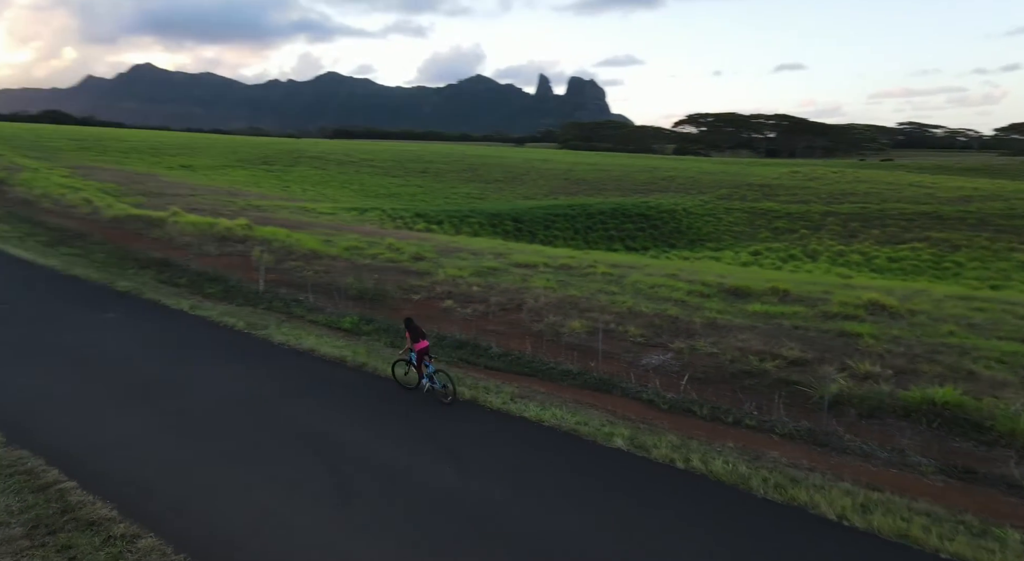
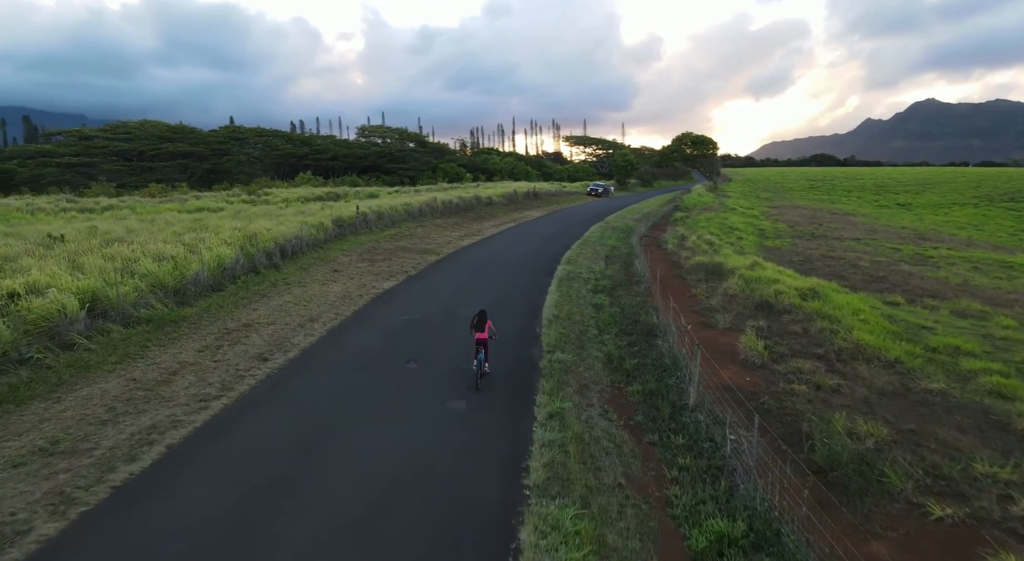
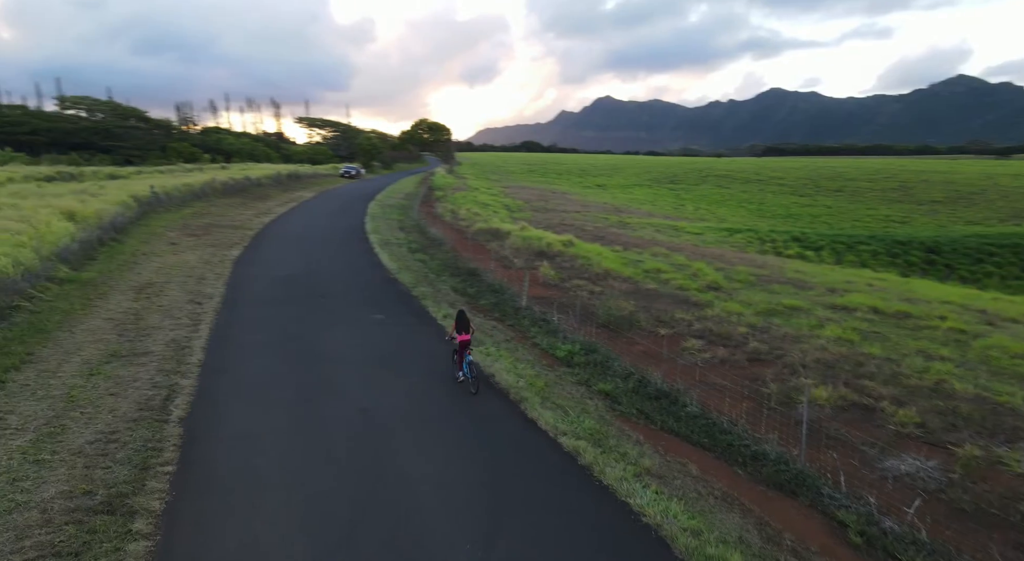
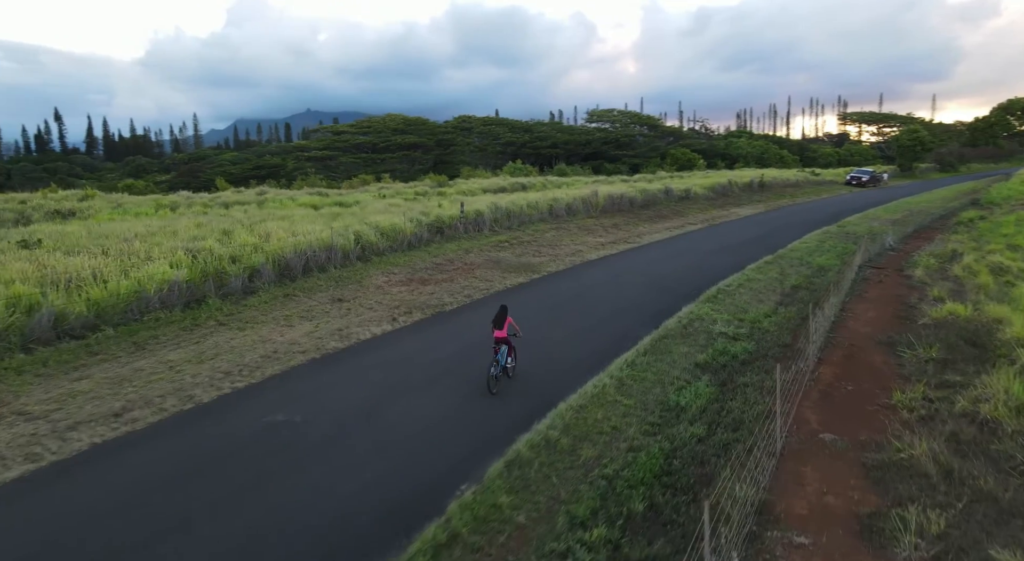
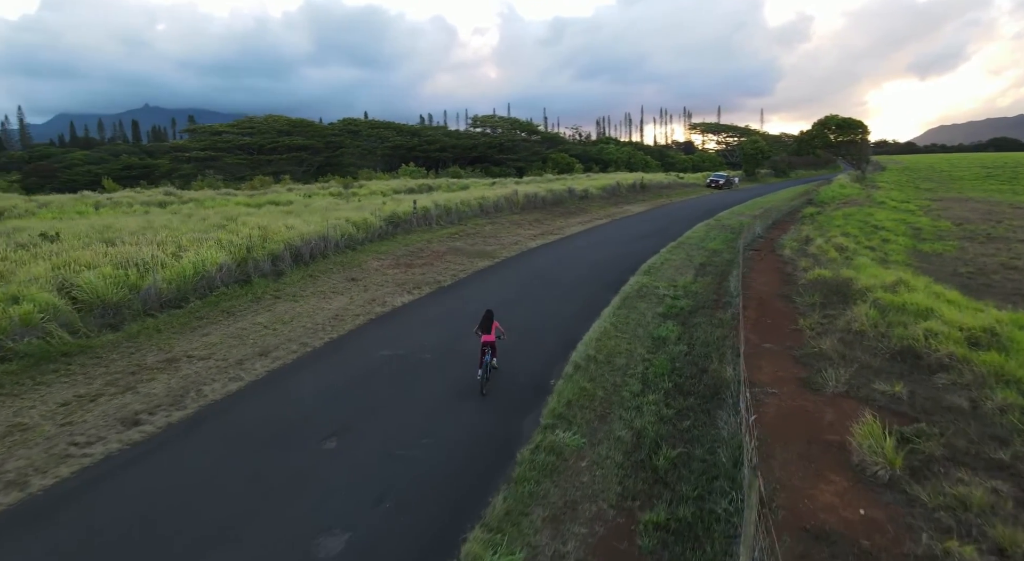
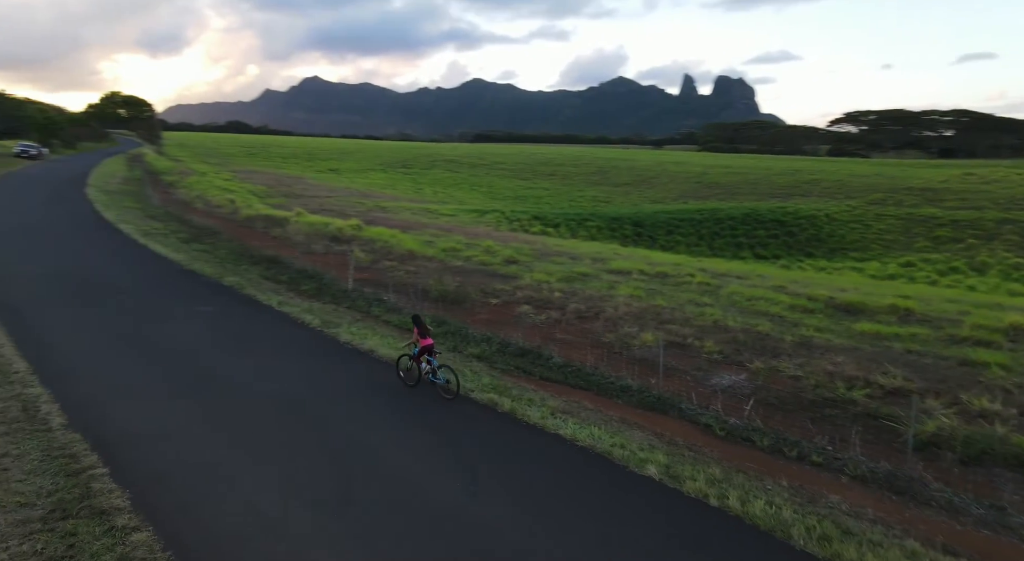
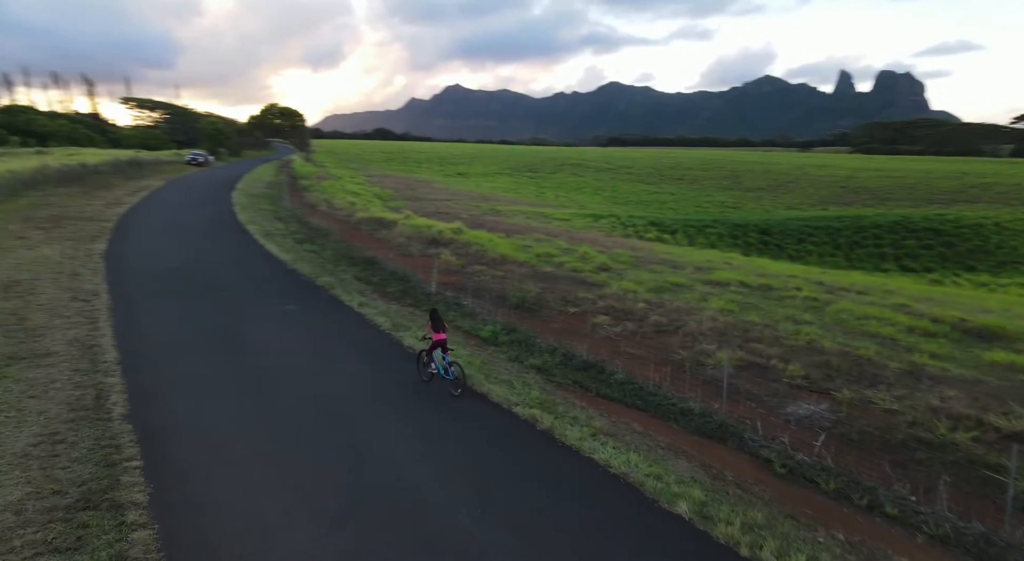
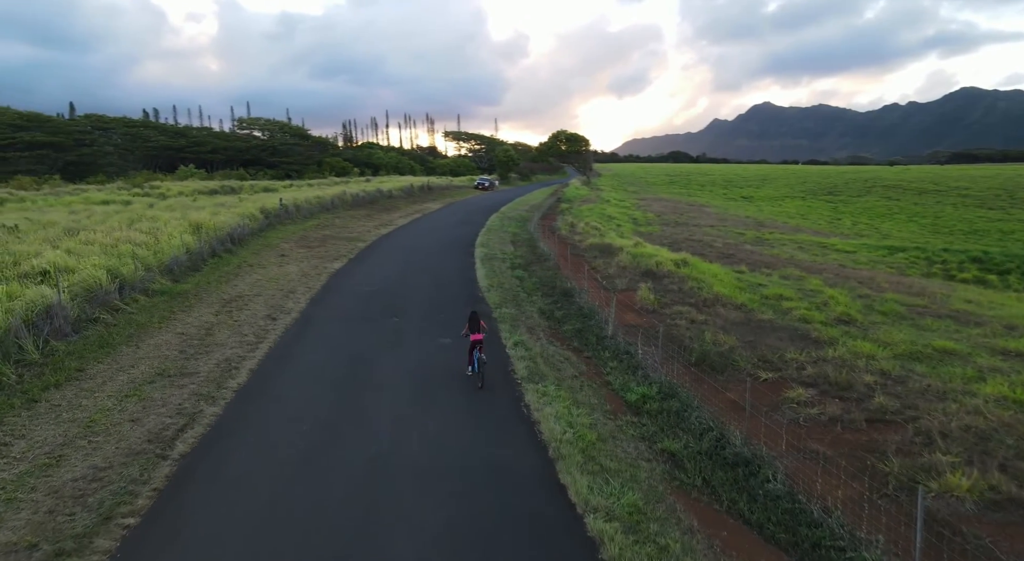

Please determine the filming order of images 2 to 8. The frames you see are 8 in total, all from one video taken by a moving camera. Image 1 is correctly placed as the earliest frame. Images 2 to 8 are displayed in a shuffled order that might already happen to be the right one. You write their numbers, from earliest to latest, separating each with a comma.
6, 7, 3, 8, 2, 5, 4
